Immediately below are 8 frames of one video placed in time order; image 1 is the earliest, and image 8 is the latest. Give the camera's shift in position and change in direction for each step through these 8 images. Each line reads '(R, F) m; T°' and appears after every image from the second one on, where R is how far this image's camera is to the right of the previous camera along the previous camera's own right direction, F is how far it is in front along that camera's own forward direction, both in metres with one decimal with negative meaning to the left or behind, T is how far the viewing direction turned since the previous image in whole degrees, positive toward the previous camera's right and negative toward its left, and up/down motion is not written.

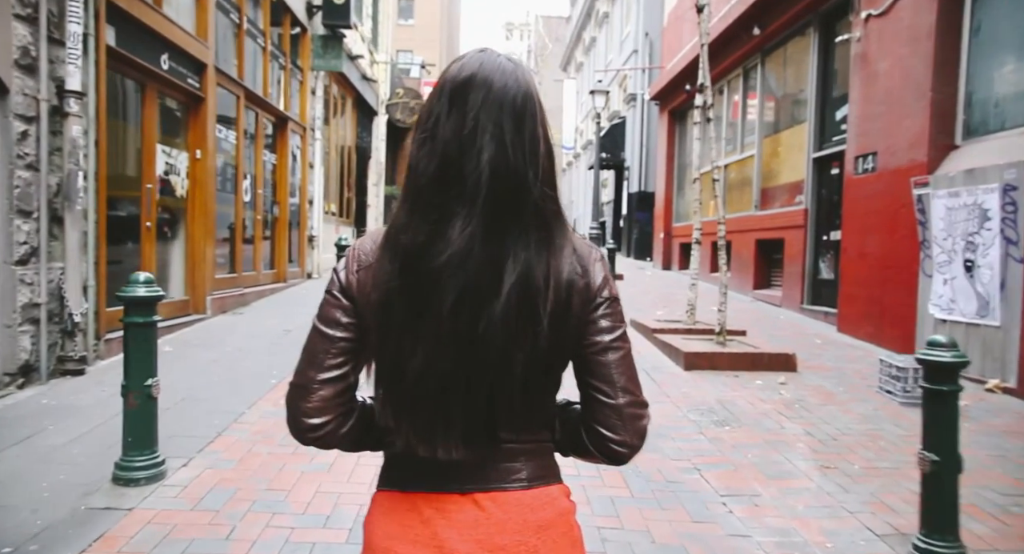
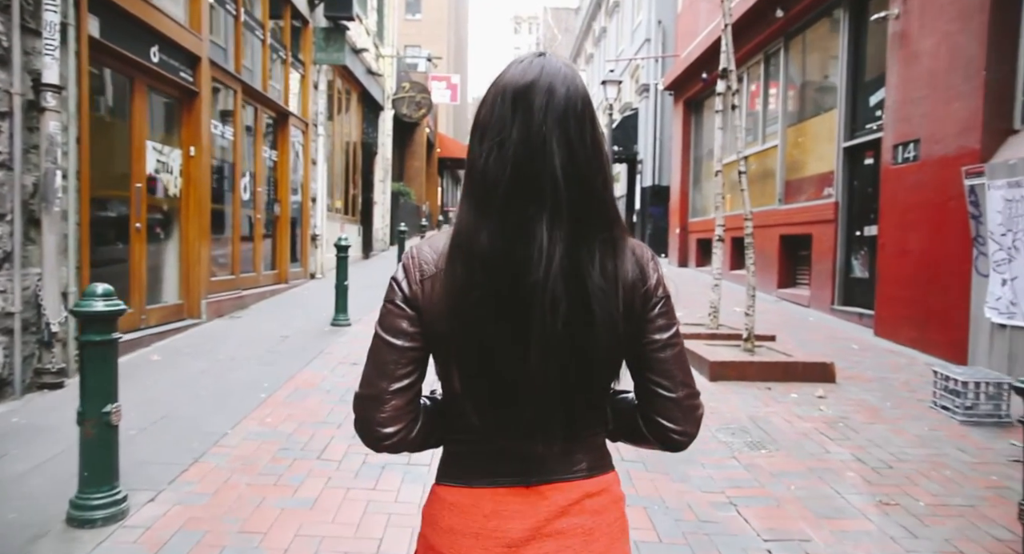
(0.0, +0.6) m; -1°
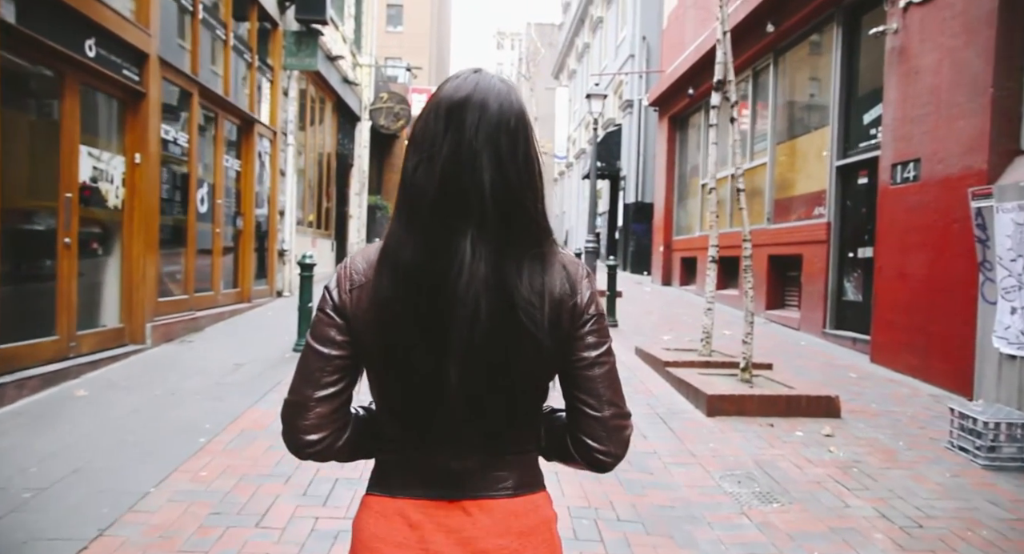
(0.0, +0.5) m; +2°
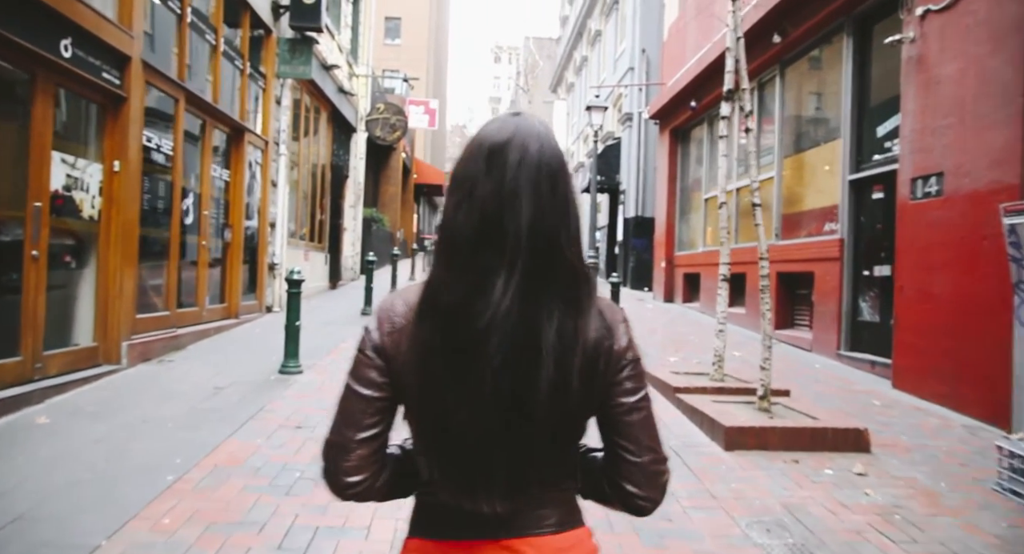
(0.0, +0.4) m; 0°
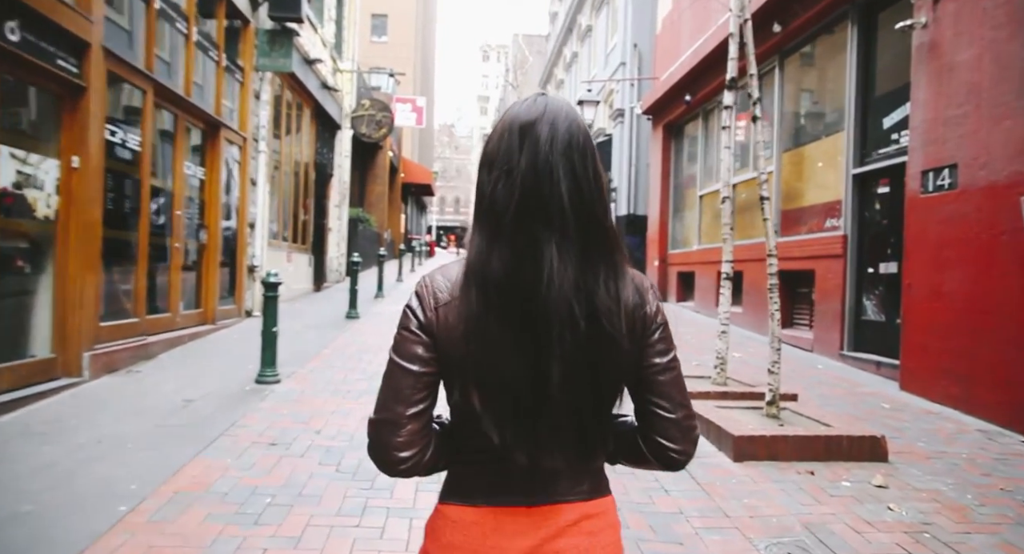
(0.0, +0.4) m; +1°
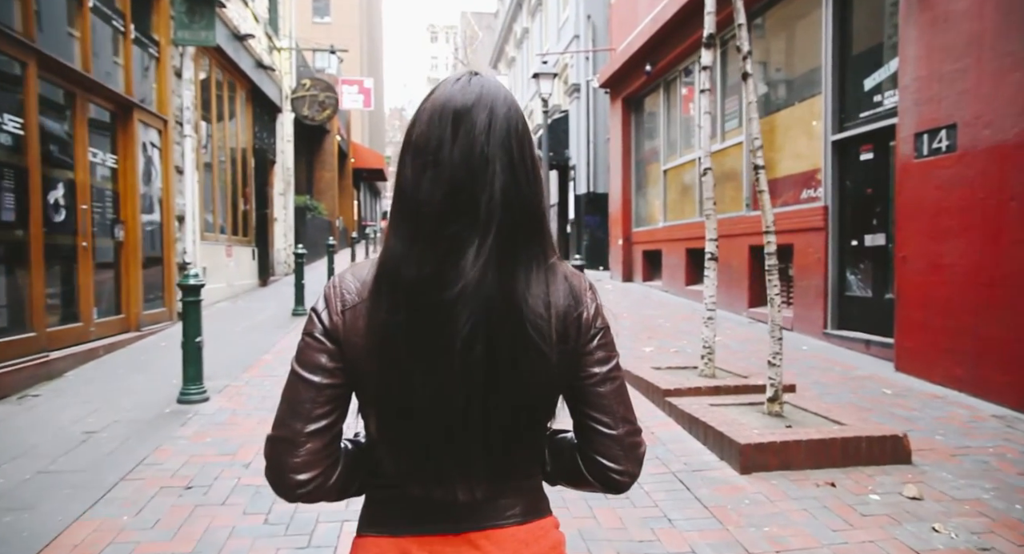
(0.0, +0.8) m; +3°
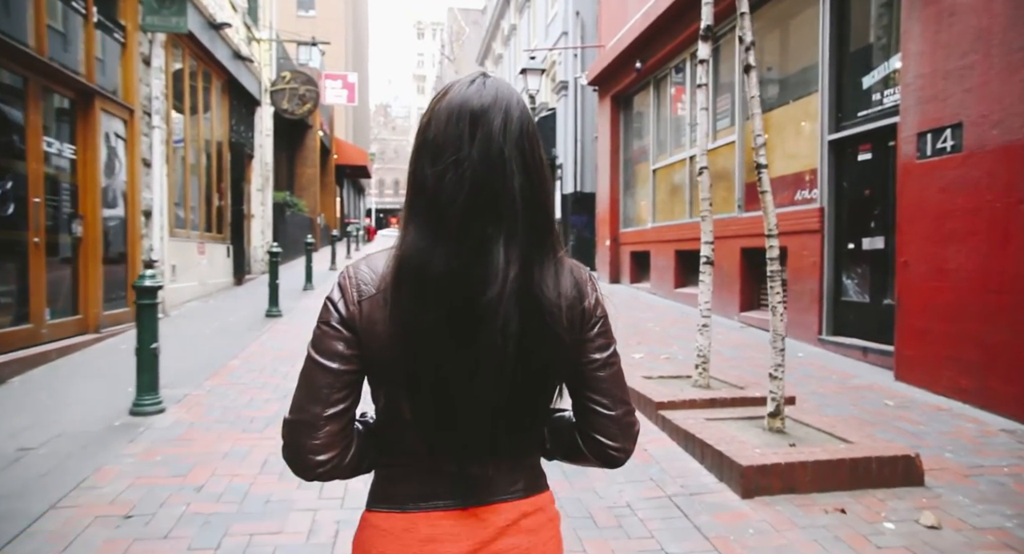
(0.0, +0.4) m; +1°
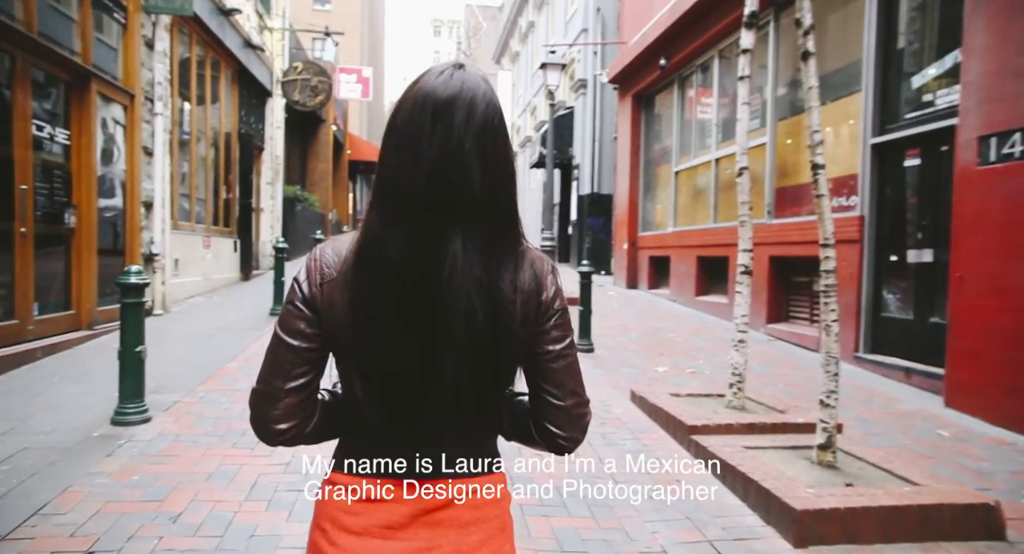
(-0.1, +0.5) m; -1°
